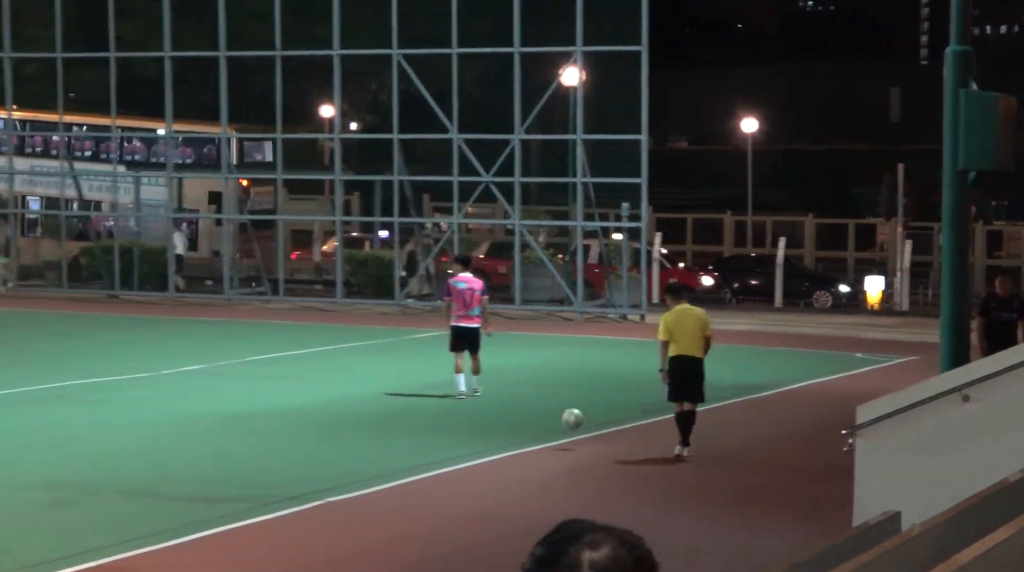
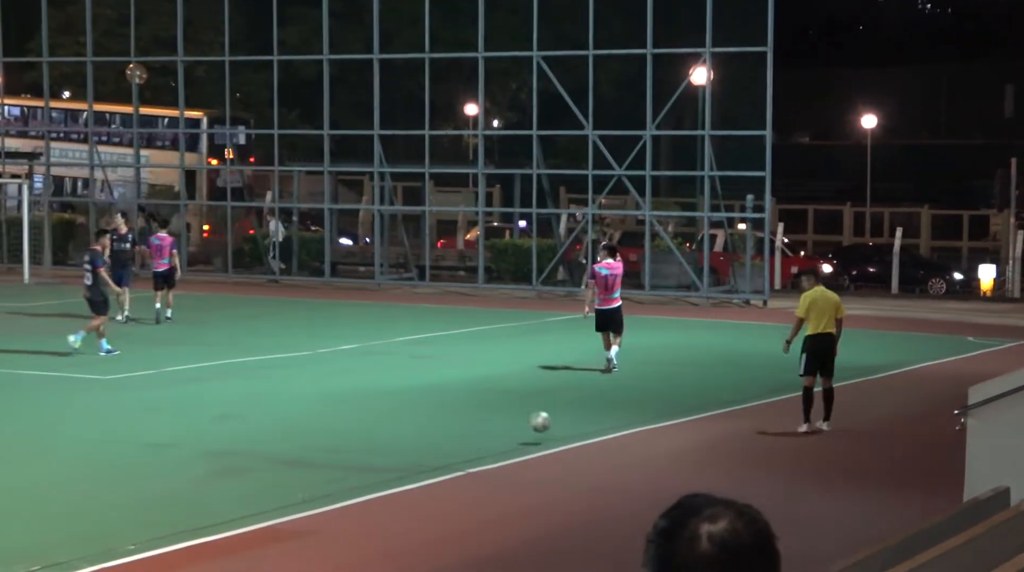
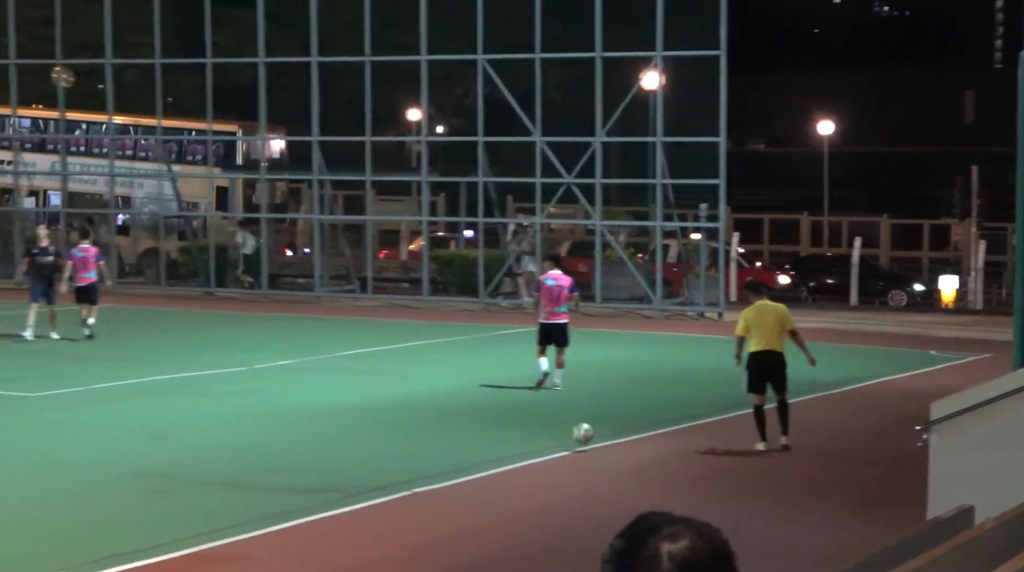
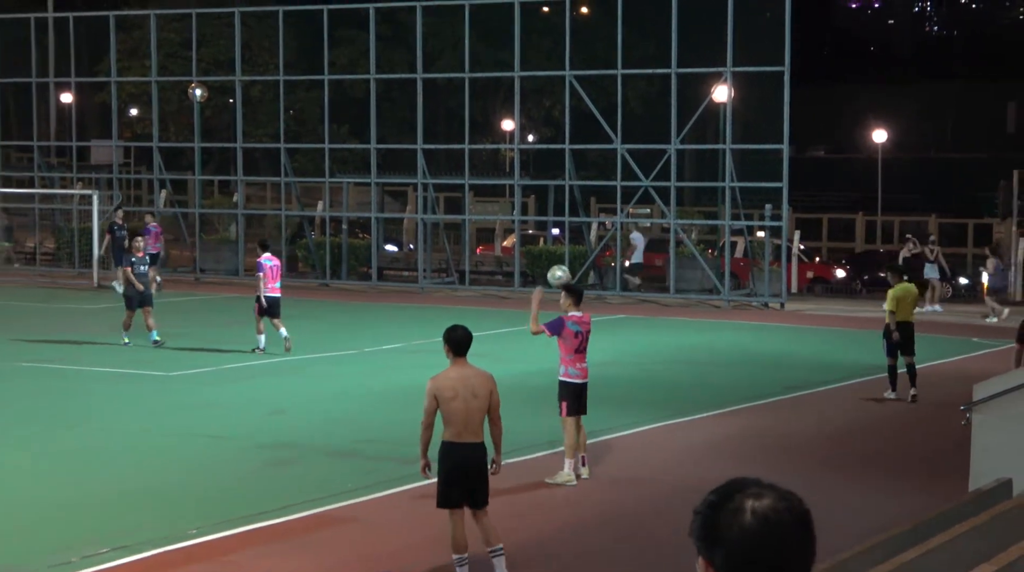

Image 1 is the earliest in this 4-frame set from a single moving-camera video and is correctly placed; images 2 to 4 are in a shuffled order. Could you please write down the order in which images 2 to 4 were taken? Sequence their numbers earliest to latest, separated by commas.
3, 2, 4
